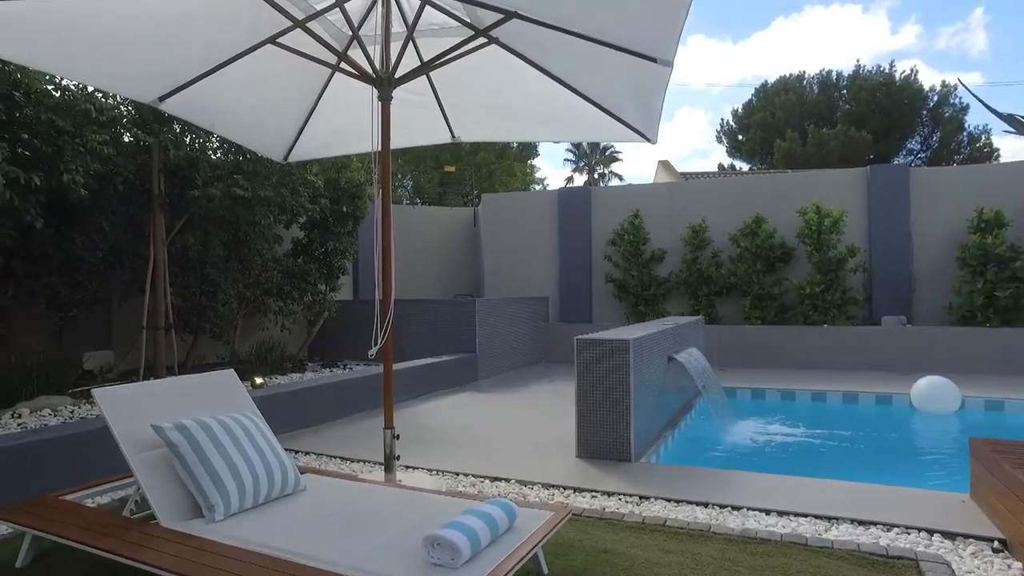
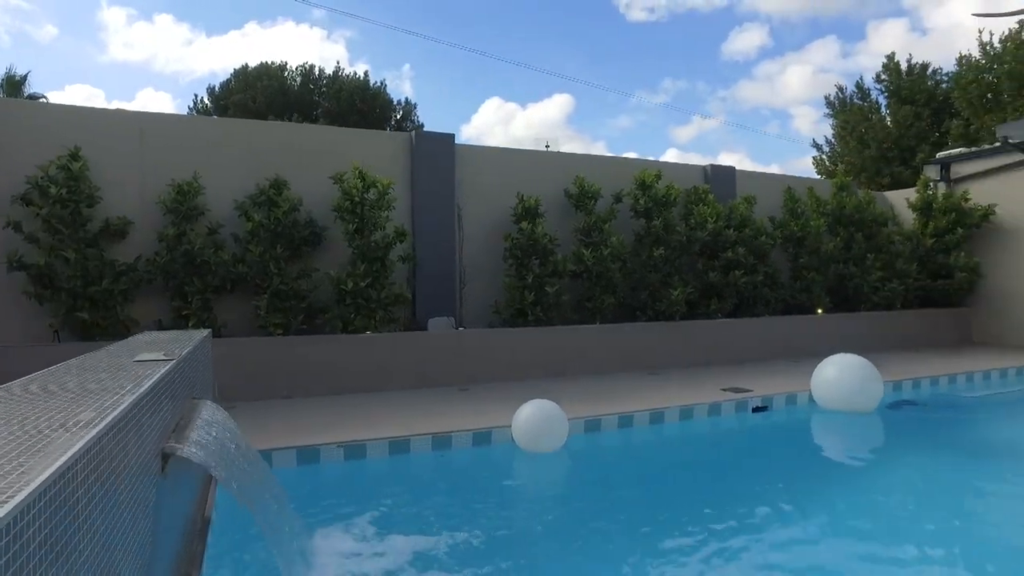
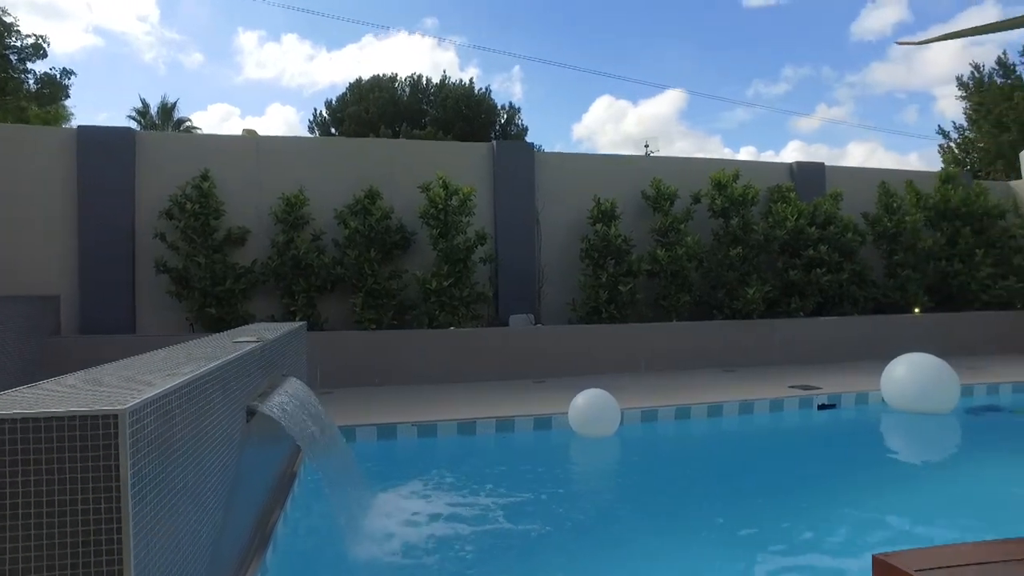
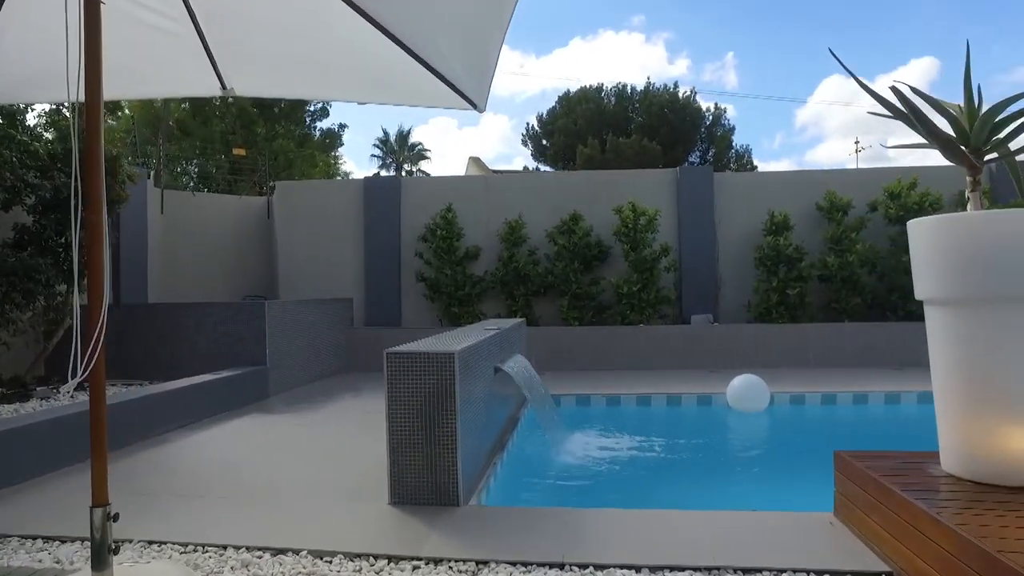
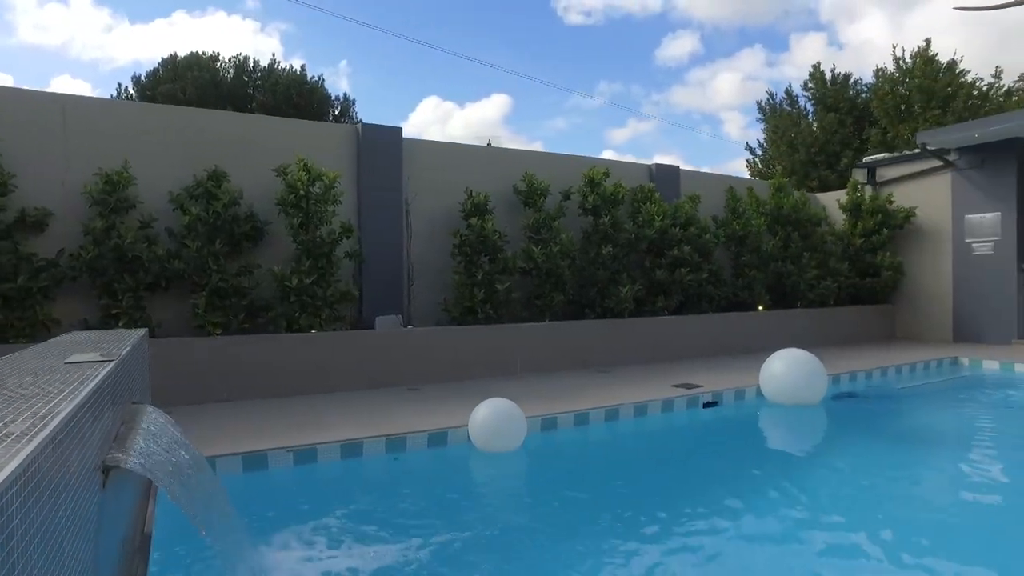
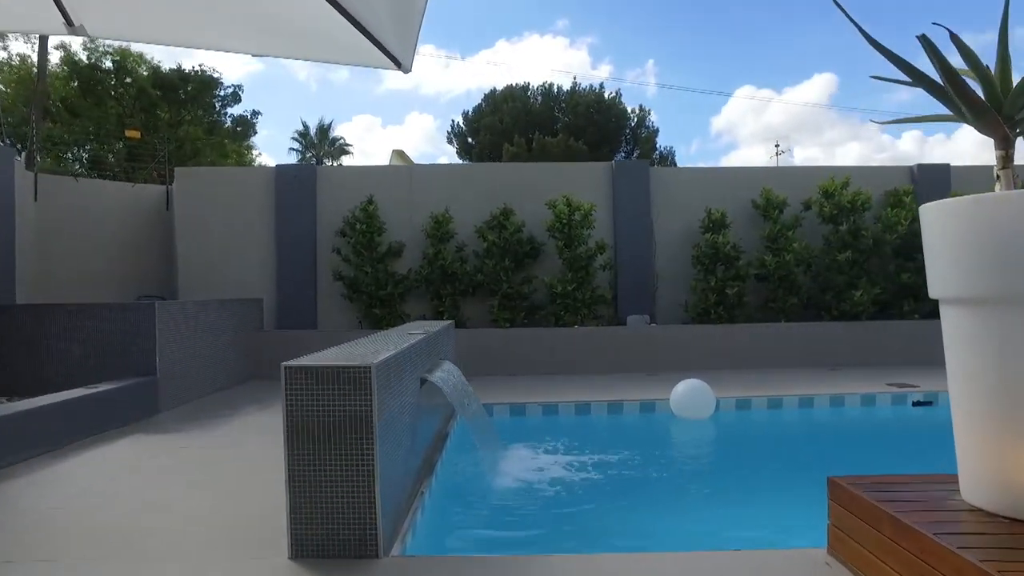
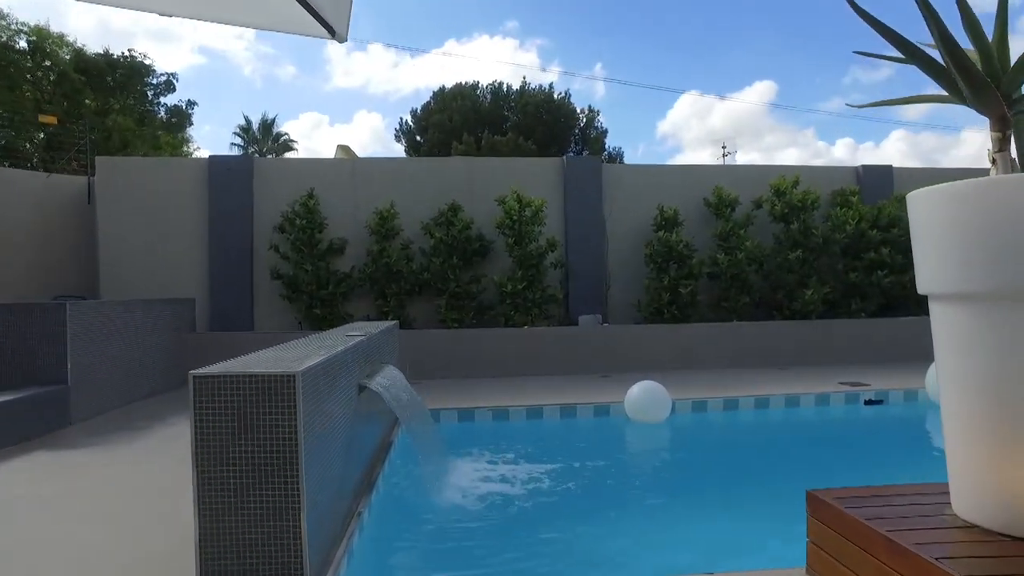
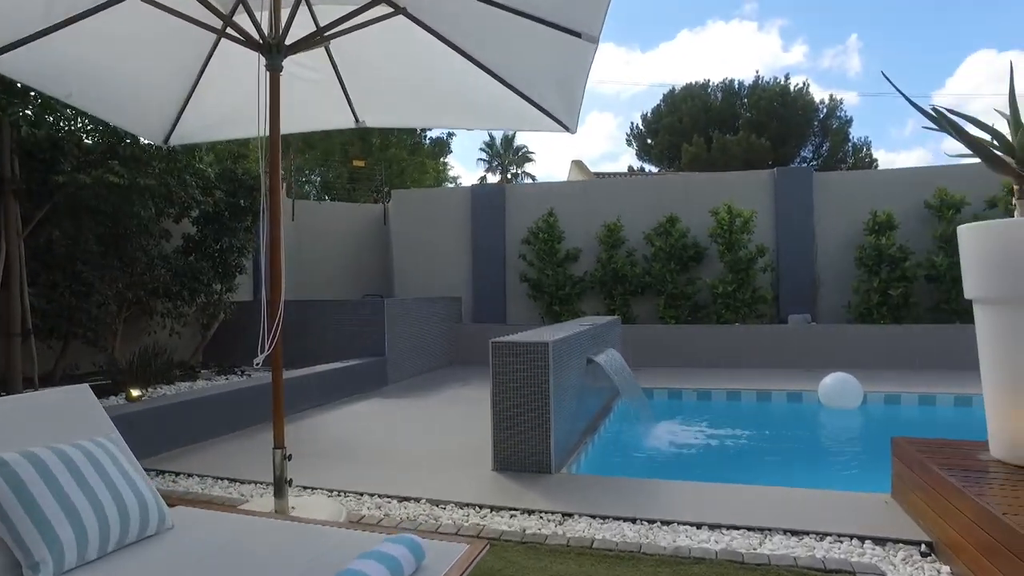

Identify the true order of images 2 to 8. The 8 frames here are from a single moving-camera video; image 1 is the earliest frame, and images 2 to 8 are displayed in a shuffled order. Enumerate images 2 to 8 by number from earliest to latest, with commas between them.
8, 4, 6, 7, 3, 2, 5
